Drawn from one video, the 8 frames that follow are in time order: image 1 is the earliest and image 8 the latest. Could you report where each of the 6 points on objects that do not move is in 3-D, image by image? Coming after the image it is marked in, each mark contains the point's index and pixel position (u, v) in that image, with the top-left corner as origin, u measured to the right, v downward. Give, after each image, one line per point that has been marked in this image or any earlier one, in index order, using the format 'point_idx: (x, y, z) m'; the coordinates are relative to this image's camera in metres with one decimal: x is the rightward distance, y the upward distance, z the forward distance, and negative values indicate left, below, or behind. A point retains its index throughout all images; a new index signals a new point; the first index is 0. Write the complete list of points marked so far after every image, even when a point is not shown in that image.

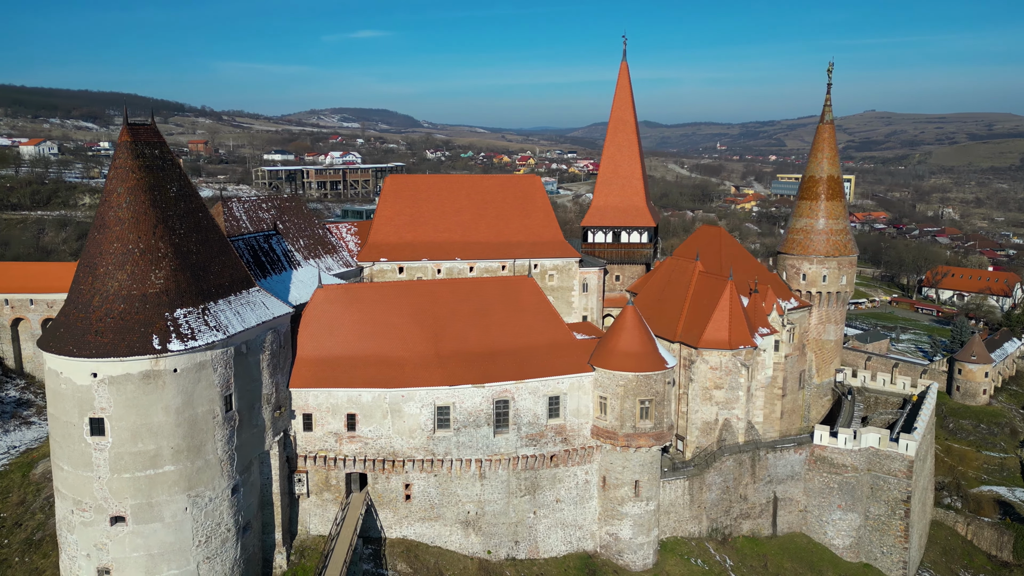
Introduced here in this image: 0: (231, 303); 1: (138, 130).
0: (-7.2, -0.4, +18.2) m
1: (-9.1, +3.9, +17.3) m
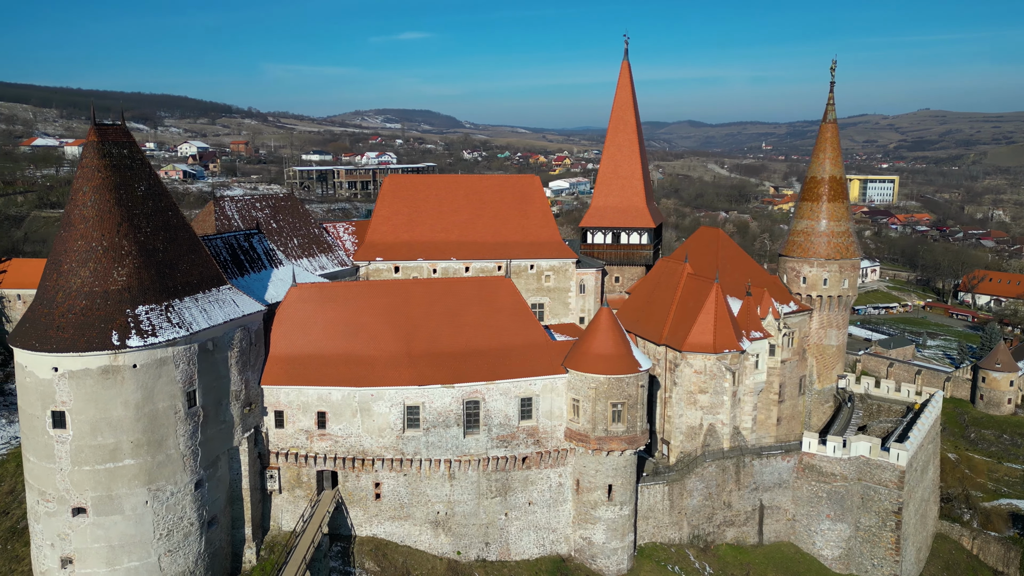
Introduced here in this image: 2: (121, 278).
0: (-8.2, -0.3, +18.5) m
1: (-10.1, +3.9, +17.6) m
2: (-9.4, +0.2, +17.0) m
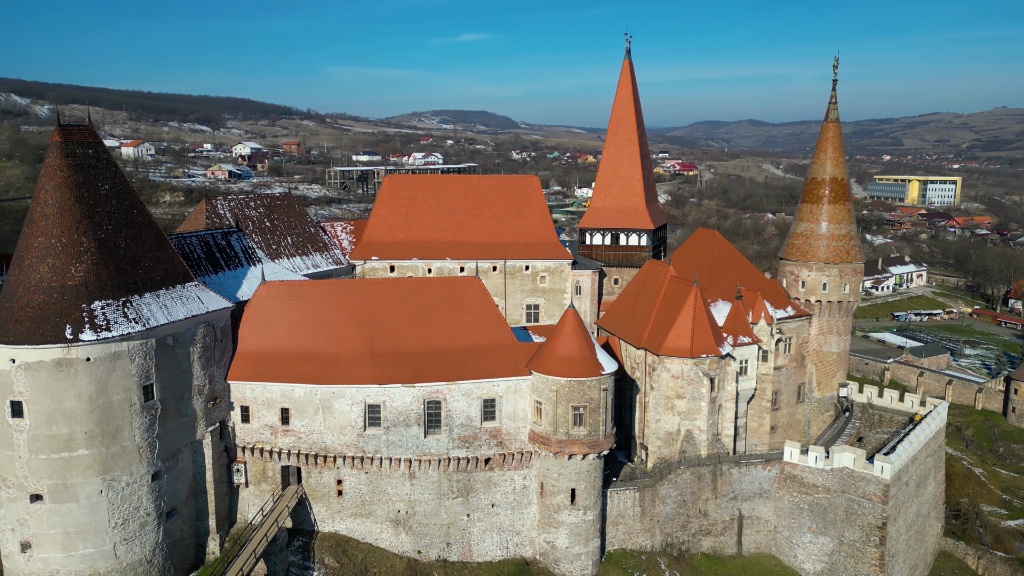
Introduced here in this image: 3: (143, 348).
0: (-9.4, -0.2, +19.0) m
1: (-11.4, +4.1, +18.3) m
2: (-10.8, +0.4, +17.6) m
3: (-9.5, -1.5, +18.2) m
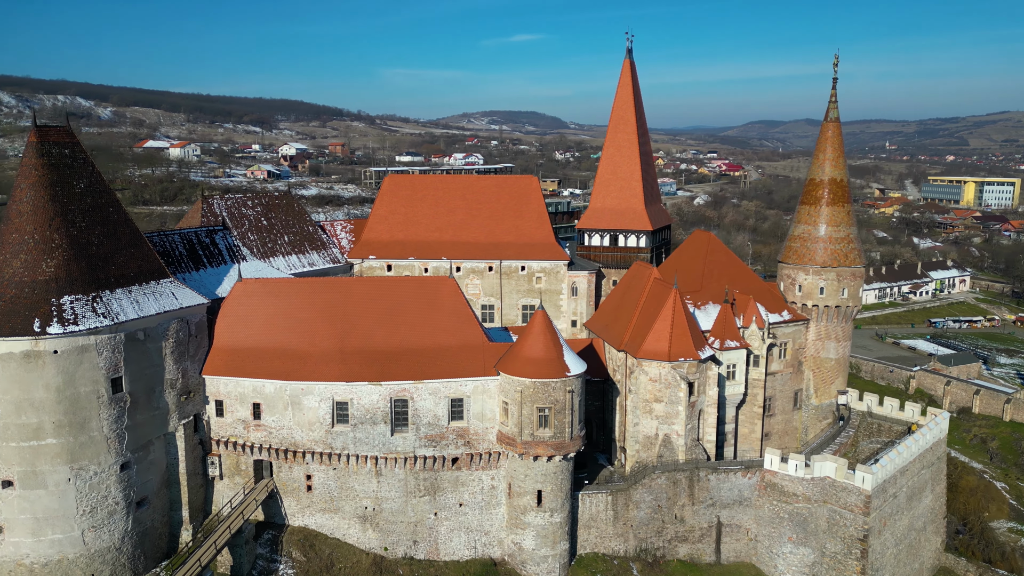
0: (-10.5, -0.1, +19.6) m
1: (-12.5, +4.2, +19.0) m
2: (-11.9, +0.5, +18.2) m
3: (-10.6, -1.4, +18.7) m
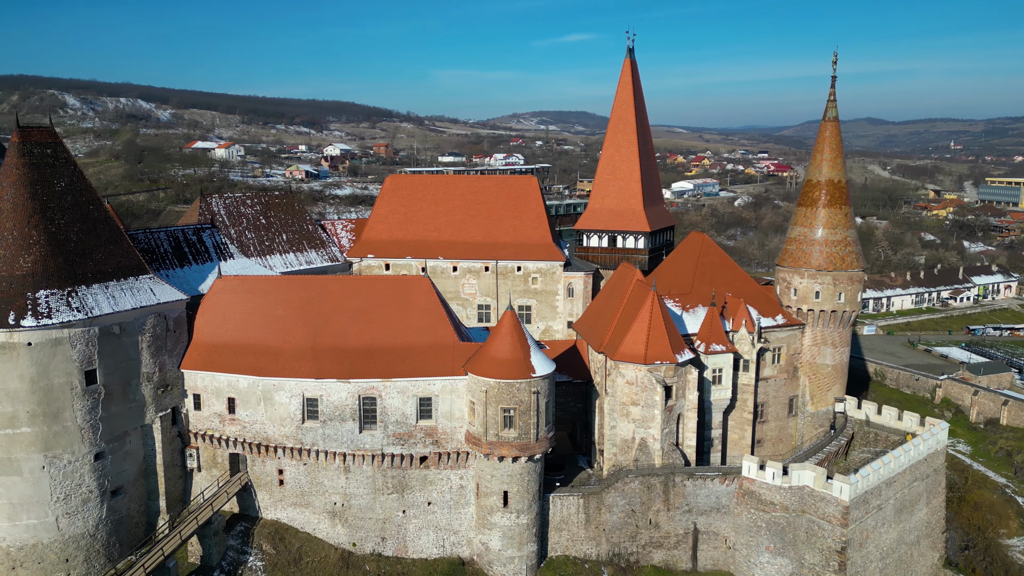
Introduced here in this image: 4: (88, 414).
0: (-11.5, 0.0, +20.3) m
1: (-13.5, +4.3, +19.8) m
2: (-13.0, +0.6, +19.0) m
3: (-11.7, -1.3, +19.4) m
4: (-11.8, -3.5, +19.7) m
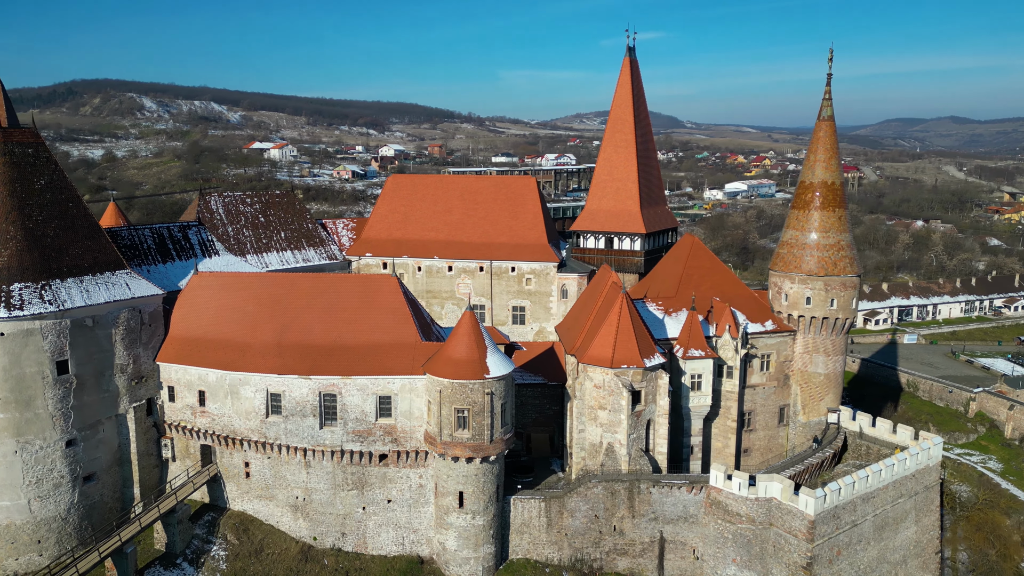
0: (-12.8, +0.2, +21.1) m
1: (-14.7, +4.5, +20.8) m
2: (-14.4, +0.8, +20.0) m
3: (-13.0, -1.1, +20.3) m
4: (-13.1, -3.3, +20.6) m
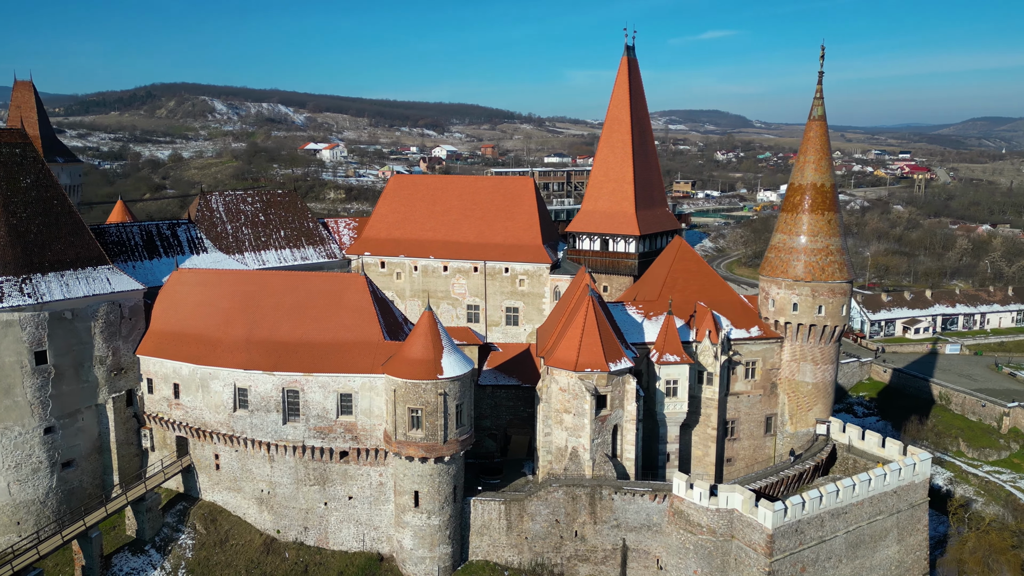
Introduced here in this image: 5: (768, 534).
0: (-14.0, +0.4, +22.1) m
1: (-15.9, +4.7, +21.9) m
2: (-15.6, +1.0, +21.1) m
3: (-14.3, -0.9, +21.3) m
4: (-14.4, -3.1, +21.6) m
5: (+7.2, -6.8, +19.7) m
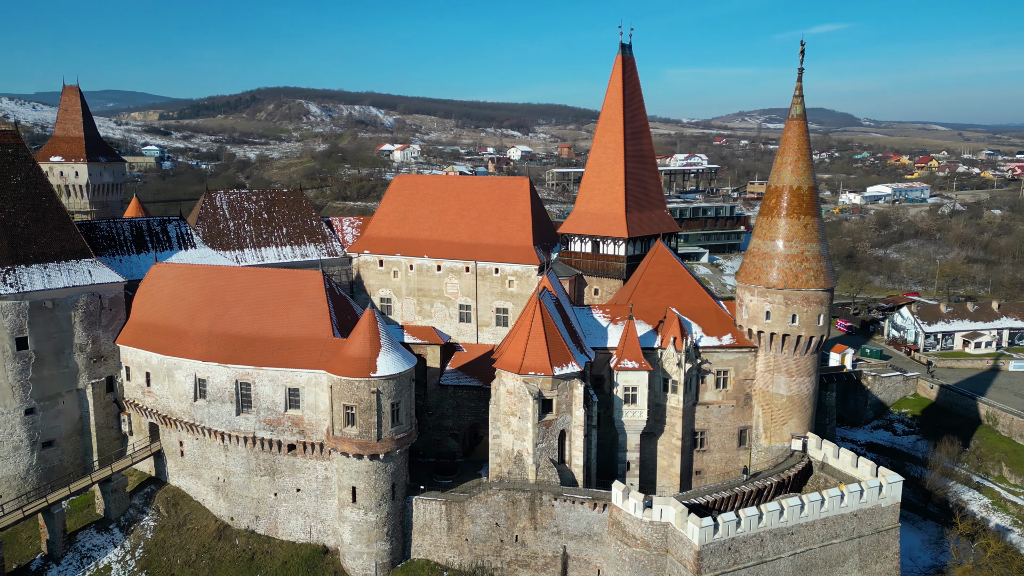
0: (-15.6, +0.6, +23.7) m
1: (-17.4, +5.1, +23.7) m
2: (-17.3, +1.3, +22.9) m
3: (-16.1, -0.6, +22.9) m
4: (-16.2, -2.8, +23.2) m
5: (+5.0, -7.0, +18.9) m
